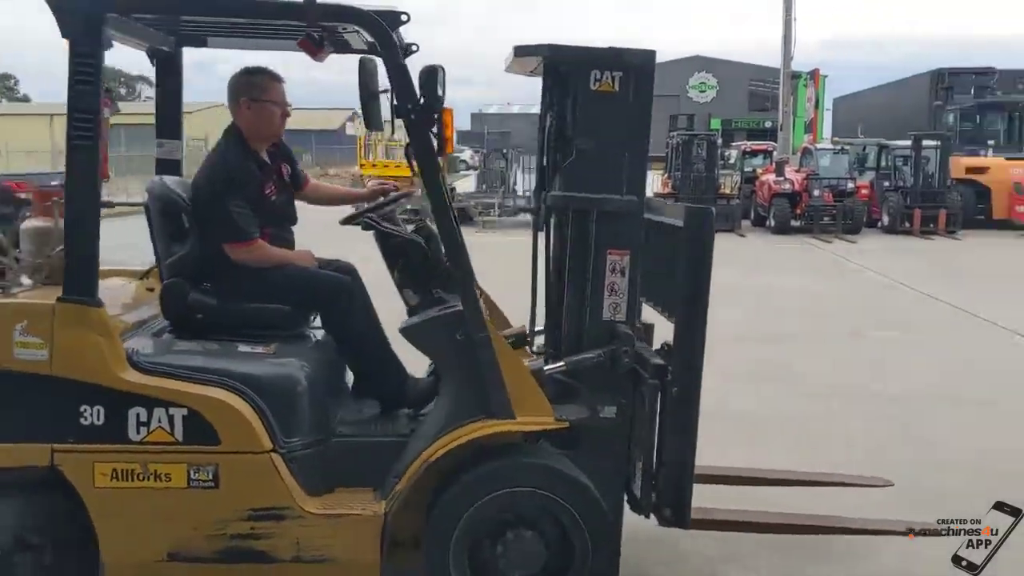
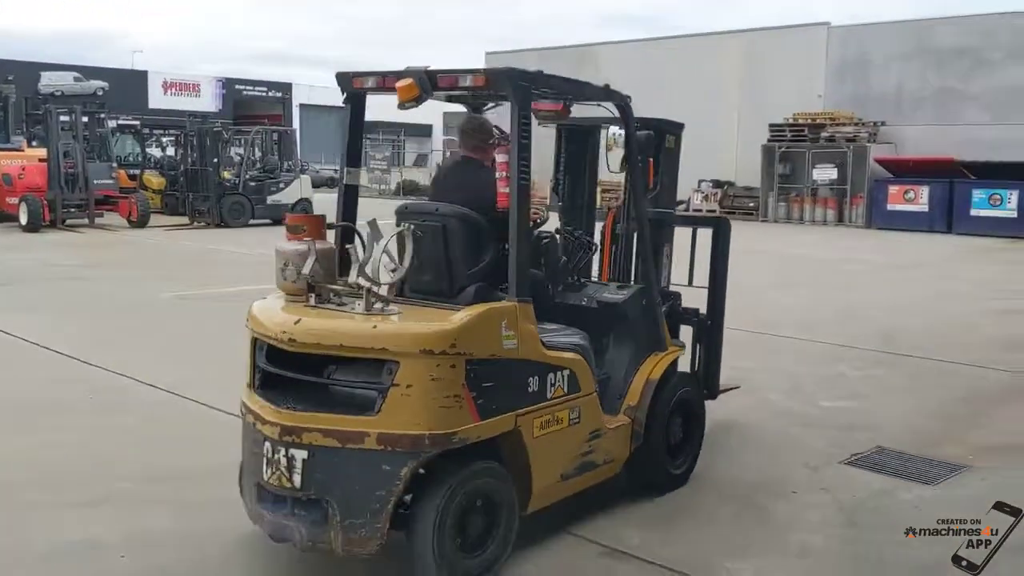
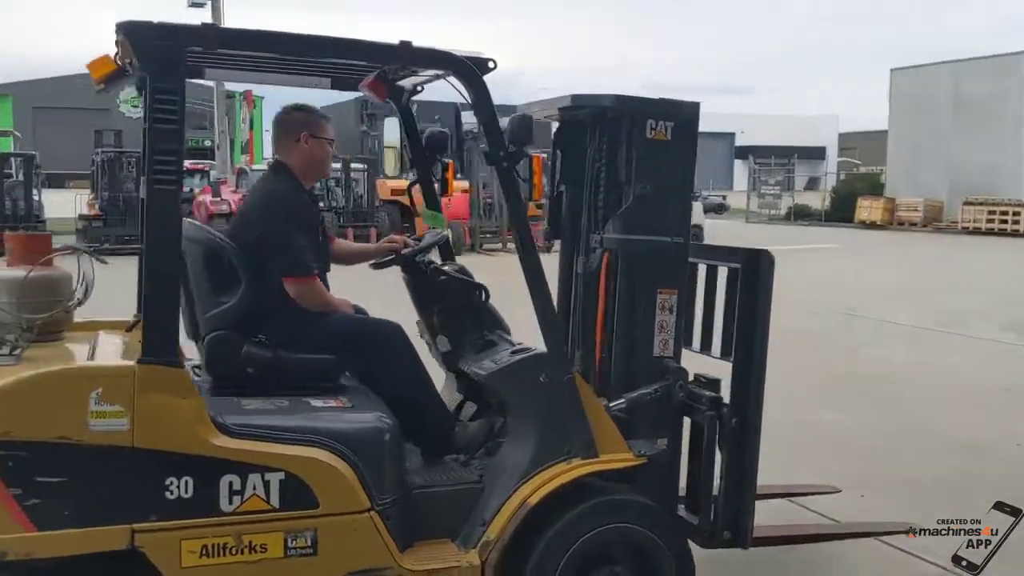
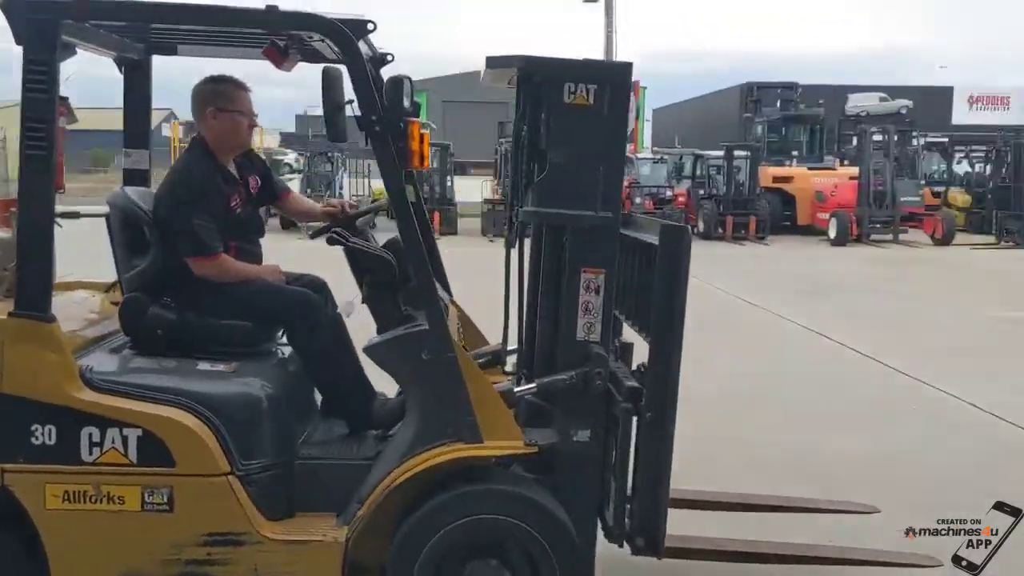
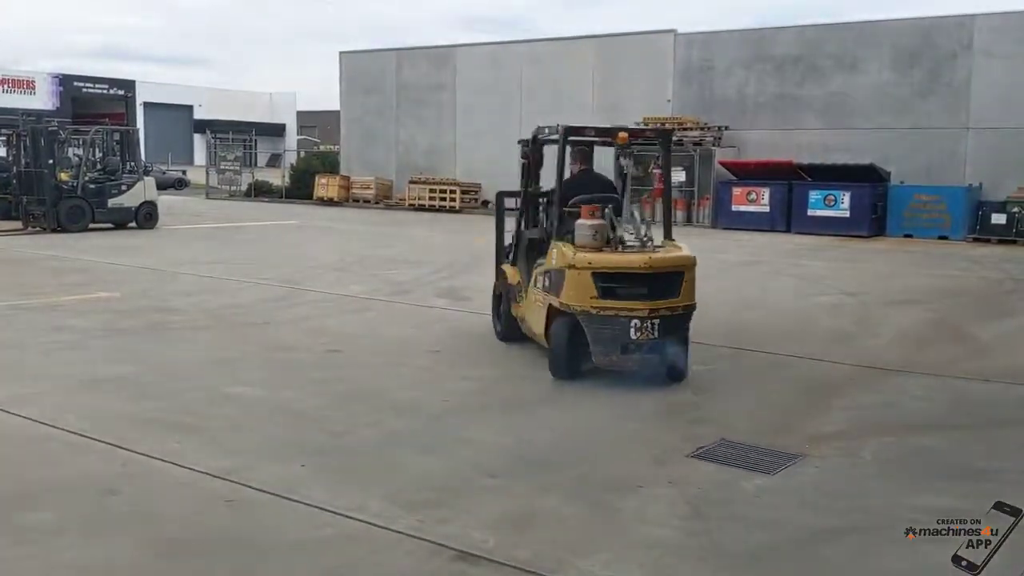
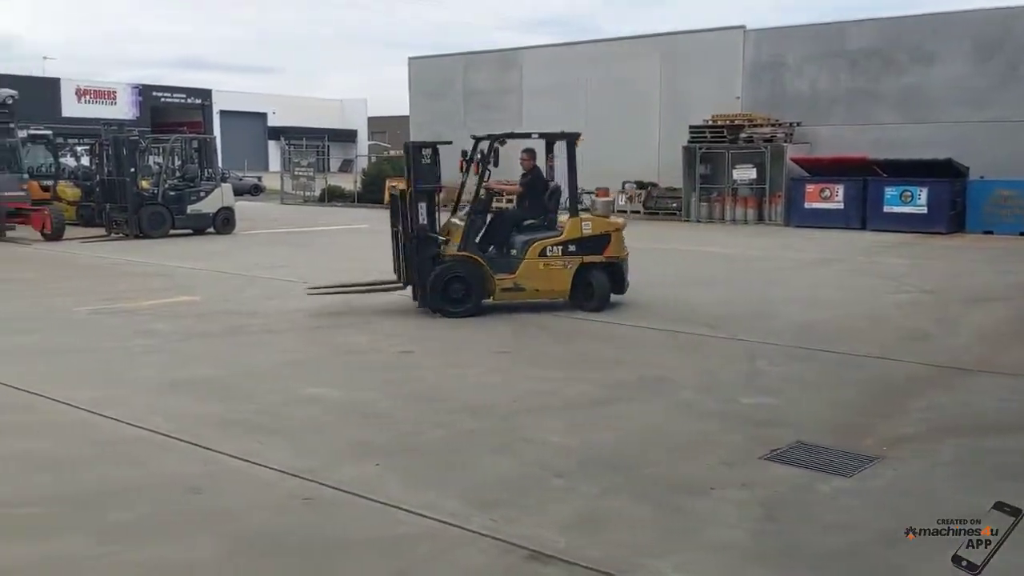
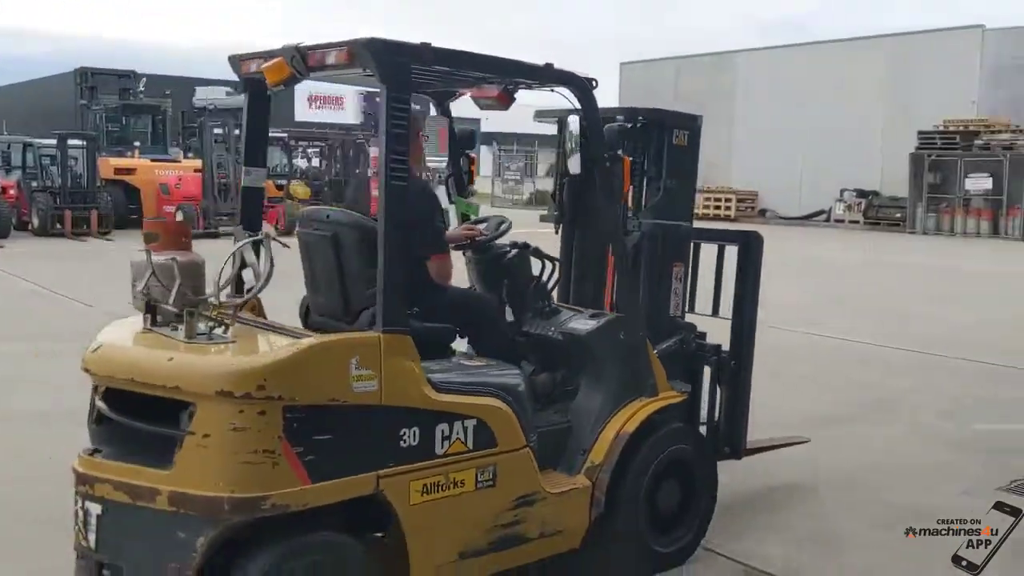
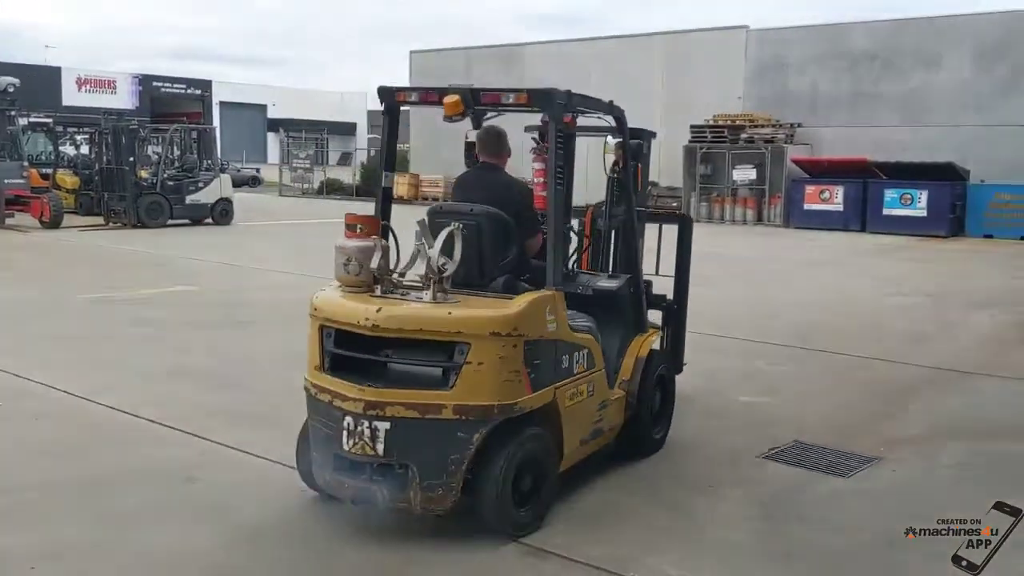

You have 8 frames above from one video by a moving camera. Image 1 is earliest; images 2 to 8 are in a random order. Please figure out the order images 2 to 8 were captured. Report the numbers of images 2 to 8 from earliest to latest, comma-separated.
4, 3, 7, 2, 8, 5, 6
